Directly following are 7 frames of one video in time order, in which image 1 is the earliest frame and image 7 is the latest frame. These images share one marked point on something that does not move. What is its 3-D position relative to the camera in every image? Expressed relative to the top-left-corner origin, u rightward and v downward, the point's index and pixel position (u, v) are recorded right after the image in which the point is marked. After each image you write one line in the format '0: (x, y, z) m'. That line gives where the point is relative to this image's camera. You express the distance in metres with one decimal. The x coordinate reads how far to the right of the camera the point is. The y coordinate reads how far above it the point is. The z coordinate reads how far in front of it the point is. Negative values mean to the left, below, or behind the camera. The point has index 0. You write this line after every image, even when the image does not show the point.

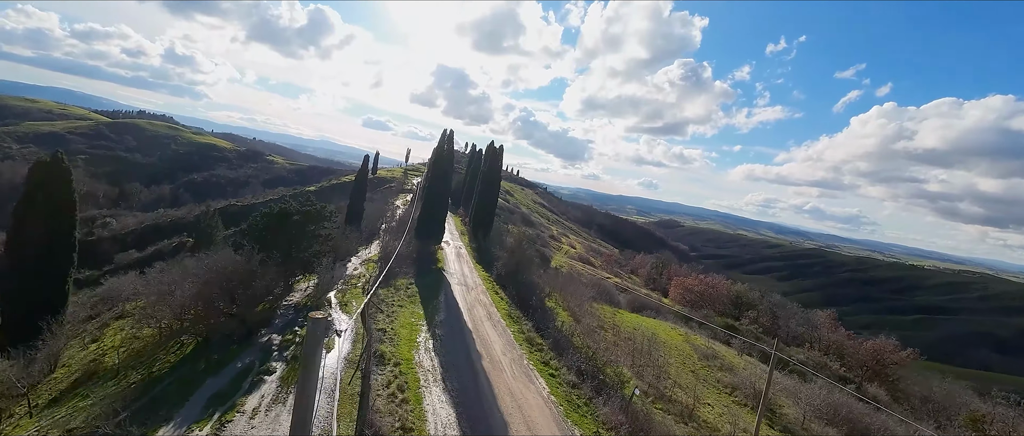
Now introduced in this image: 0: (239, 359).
0: (-12.2, -6.3, +17.8) m
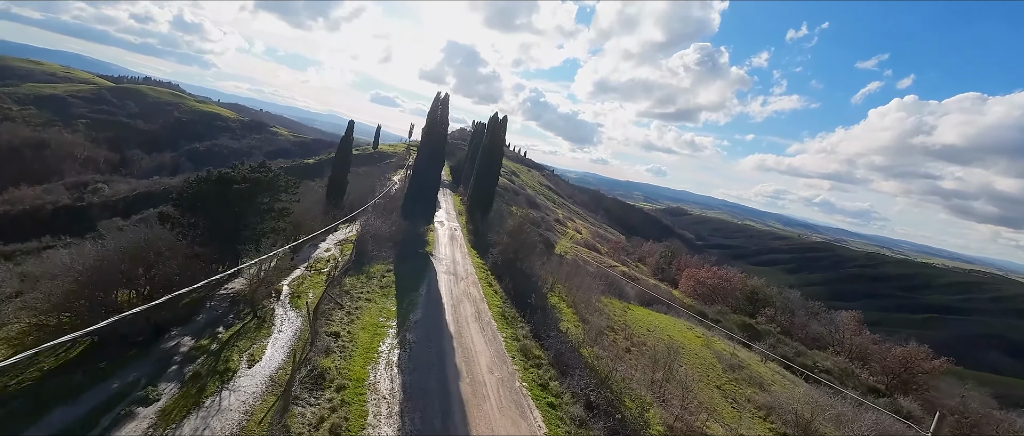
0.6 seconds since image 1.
0: (-12.6, -5.1, +13.0) m
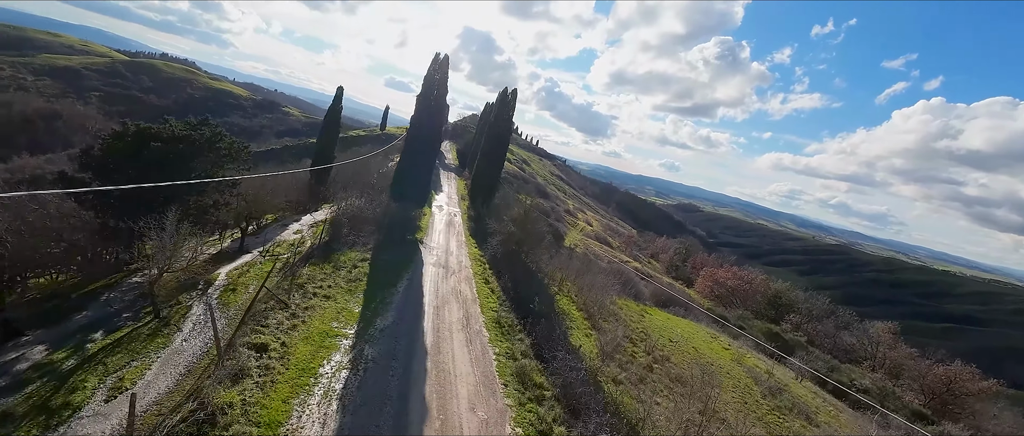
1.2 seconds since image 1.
0: (-13.0, -4.0, +8.6) m
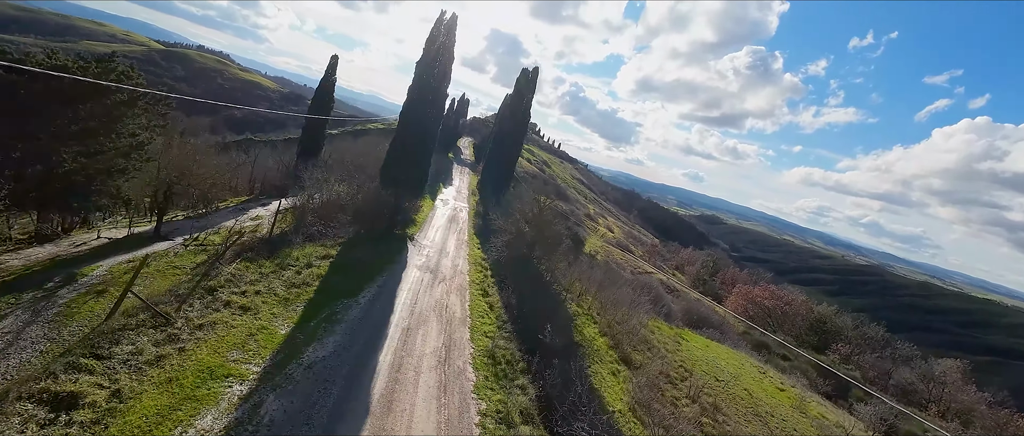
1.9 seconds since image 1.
0: (-13.4, -3.0, +3.7) m
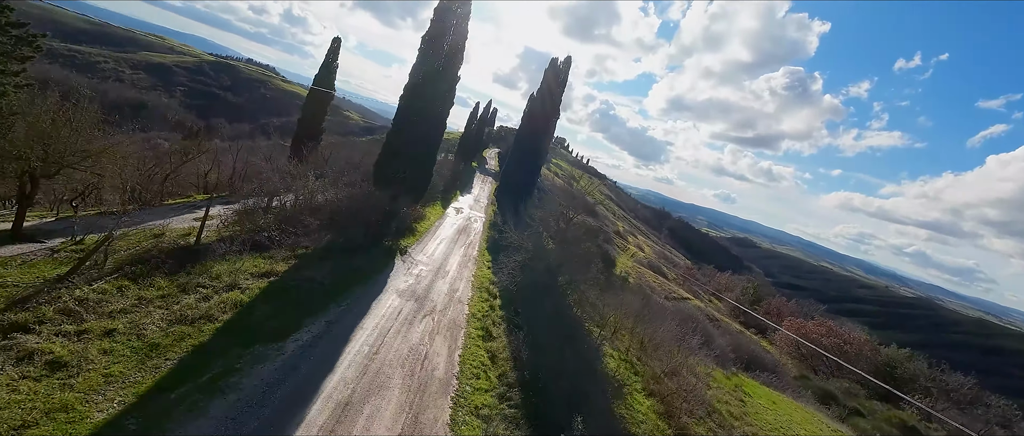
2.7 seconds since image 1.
0: (-13.8, -2.4, -0.7) m
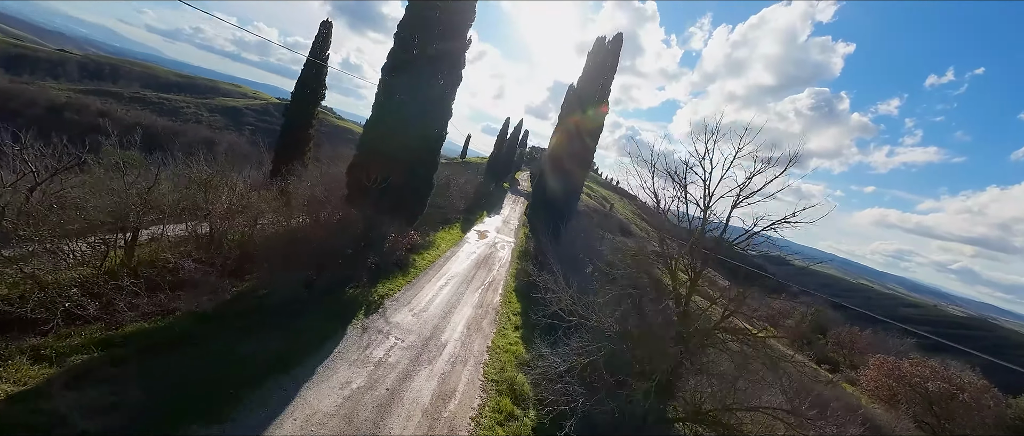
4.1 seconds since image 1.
0: (-14.1, -2.4, -7.7) m
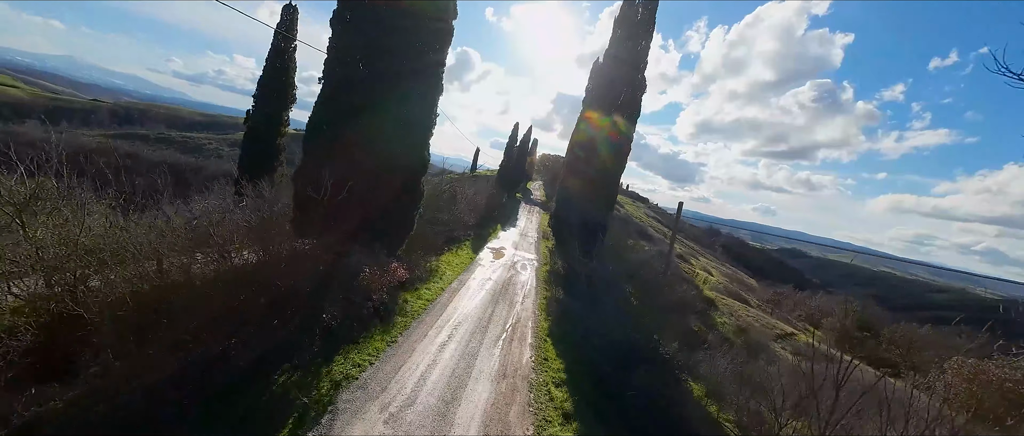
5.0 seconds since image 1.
0: (-13.9, -3.2, -12.6) m
